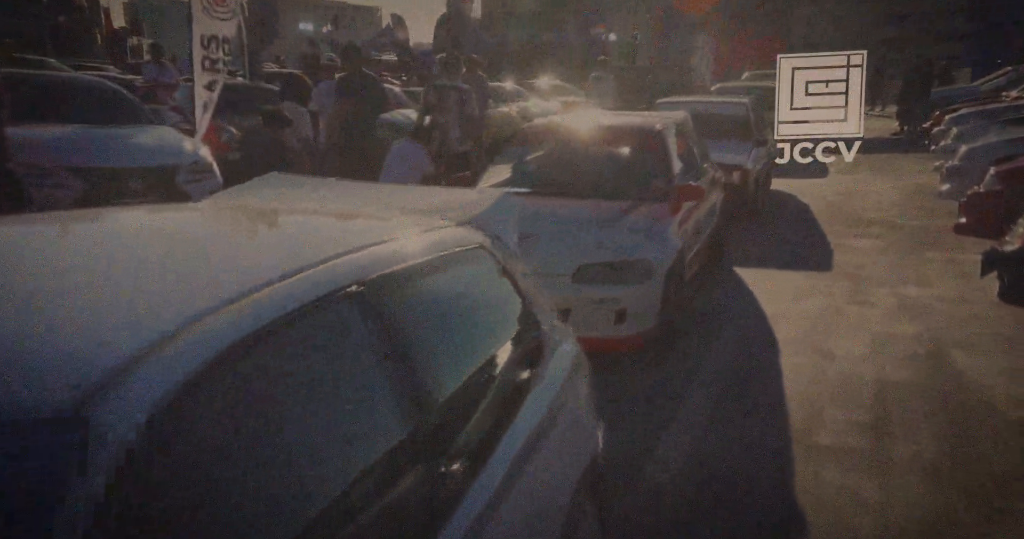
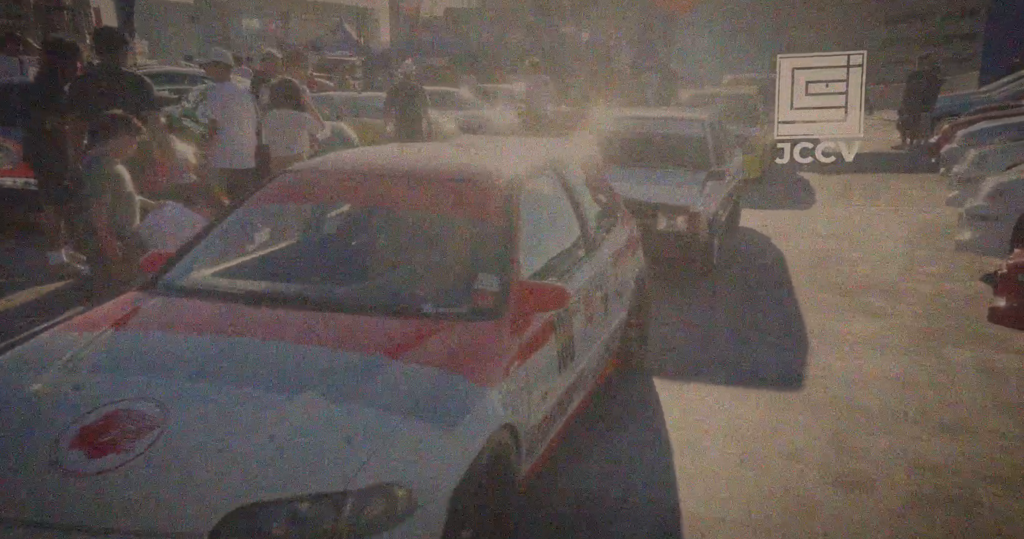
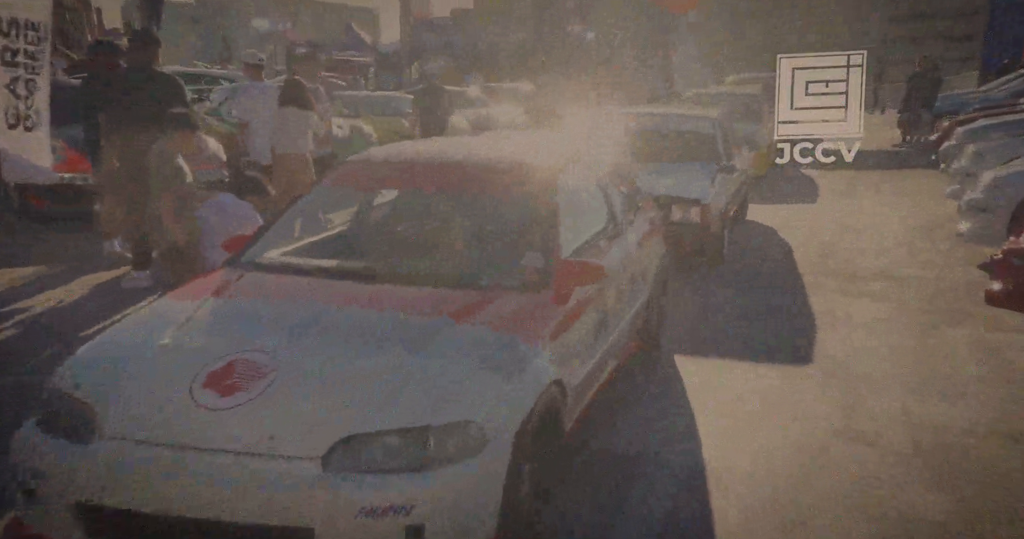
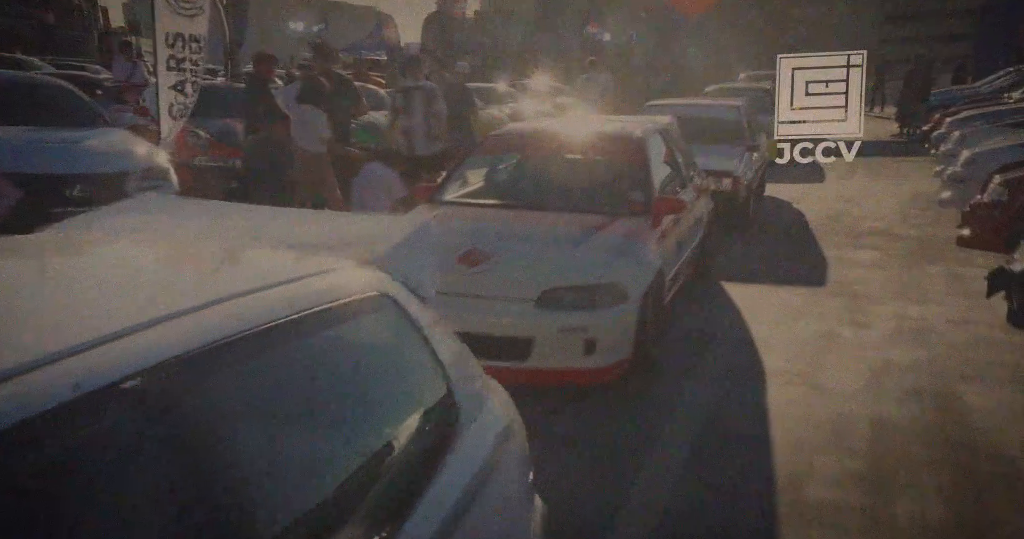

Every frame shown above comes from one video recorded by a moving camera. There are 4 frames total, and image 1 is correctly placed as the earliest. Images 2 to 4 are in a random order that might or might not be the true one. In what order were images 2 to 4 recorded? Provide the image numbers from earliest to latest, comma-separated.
4, 3, 2
